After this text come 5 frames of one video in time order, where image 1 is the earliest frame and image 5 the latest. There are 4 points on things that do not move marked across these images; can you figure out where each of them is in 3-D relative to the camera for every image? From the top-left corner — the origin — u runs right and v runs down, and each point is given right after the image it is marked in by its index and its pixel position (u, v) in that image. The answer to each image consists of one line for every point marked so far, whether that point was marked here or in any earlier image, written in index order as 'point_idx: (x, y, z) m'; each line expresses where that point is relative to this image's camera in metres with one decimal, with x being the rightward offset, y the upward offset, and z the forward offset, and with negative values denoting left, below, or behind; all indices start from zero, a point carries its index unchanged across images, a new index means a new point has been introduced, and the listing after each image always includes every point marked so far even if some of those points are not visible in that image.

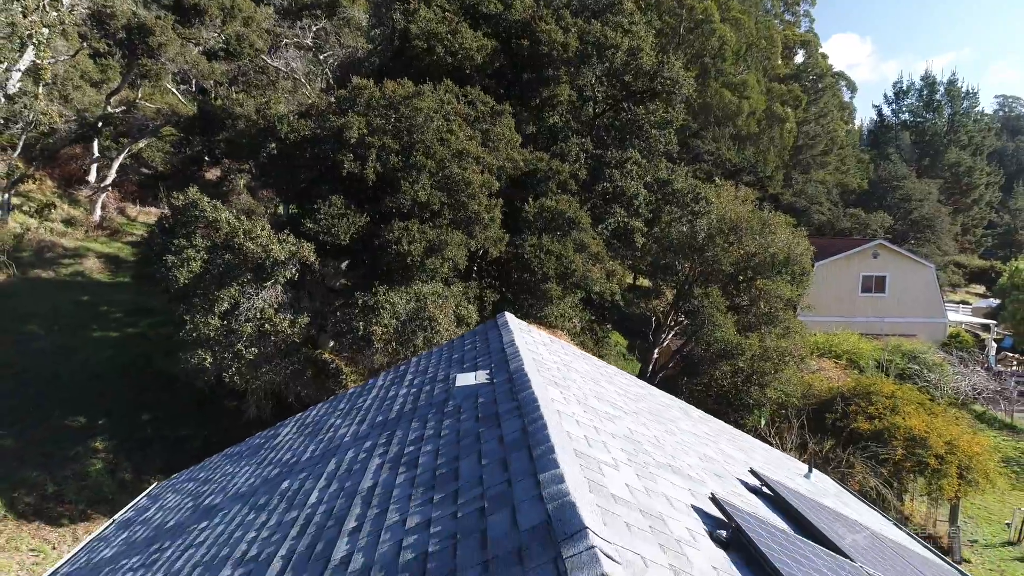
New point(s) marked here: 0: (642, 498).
0: (+0.7, -1.0, +2.7) m
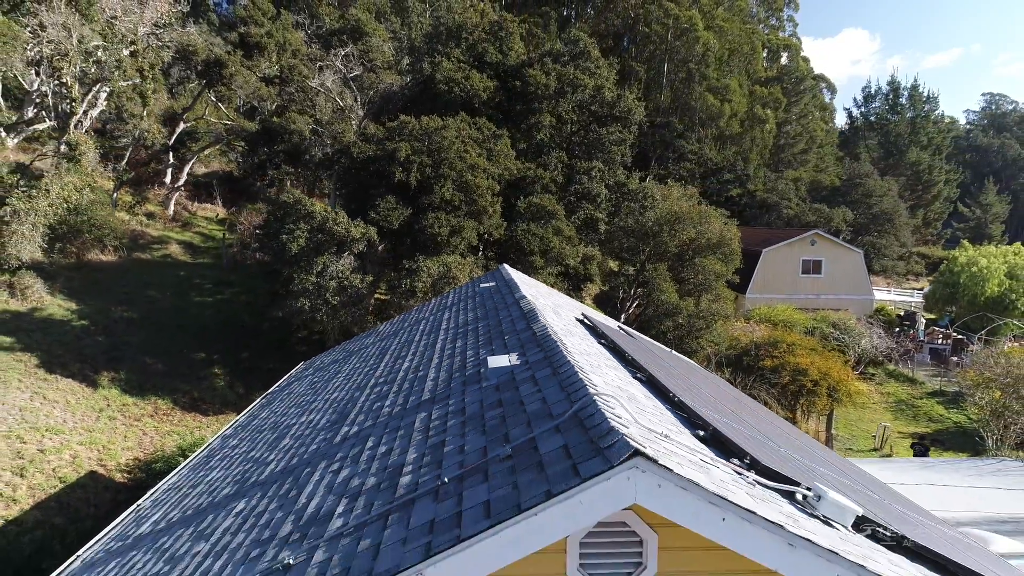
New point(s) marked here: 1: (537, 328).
0: (+0.6, -0.3, +7.6) m
1: (+0.3, -0.4, +5.4) m
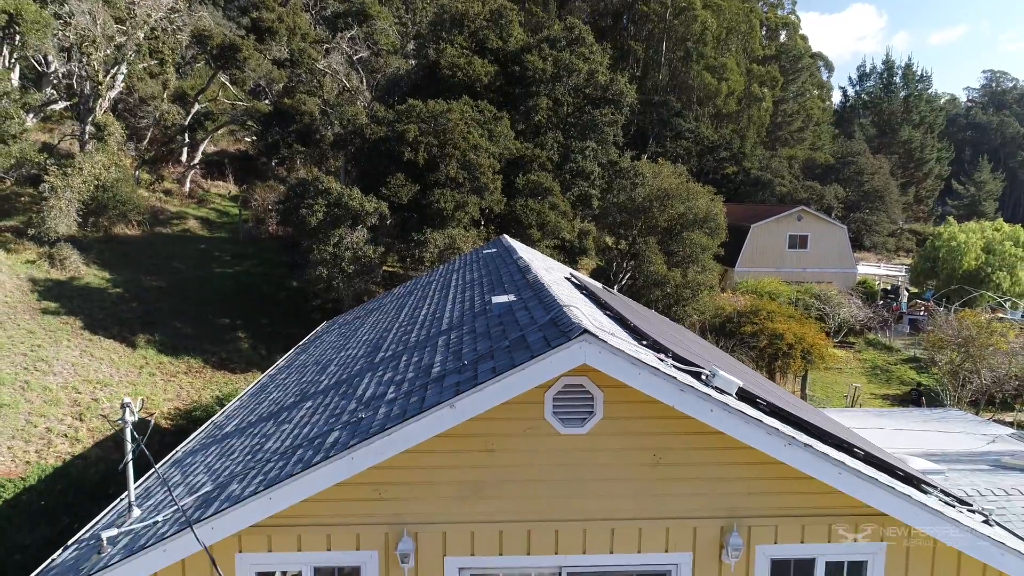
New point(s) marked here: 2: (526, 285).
0: (+0.6, +0.3, +9.0) m
1: (+0.2, +0.1, +6.8) m
2: (+0.2, 0.0, +6.5) m
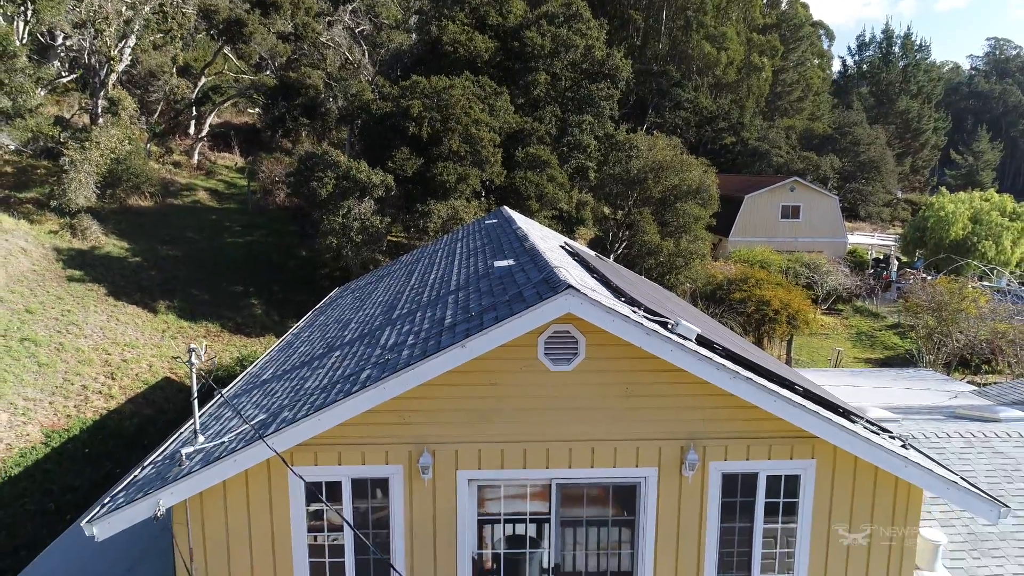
0: (+0.6, +0.9, +9.8) m
1: (+0.2, +0.6, +7.7) m
2: (+0.2, +0.5, +7.4) m
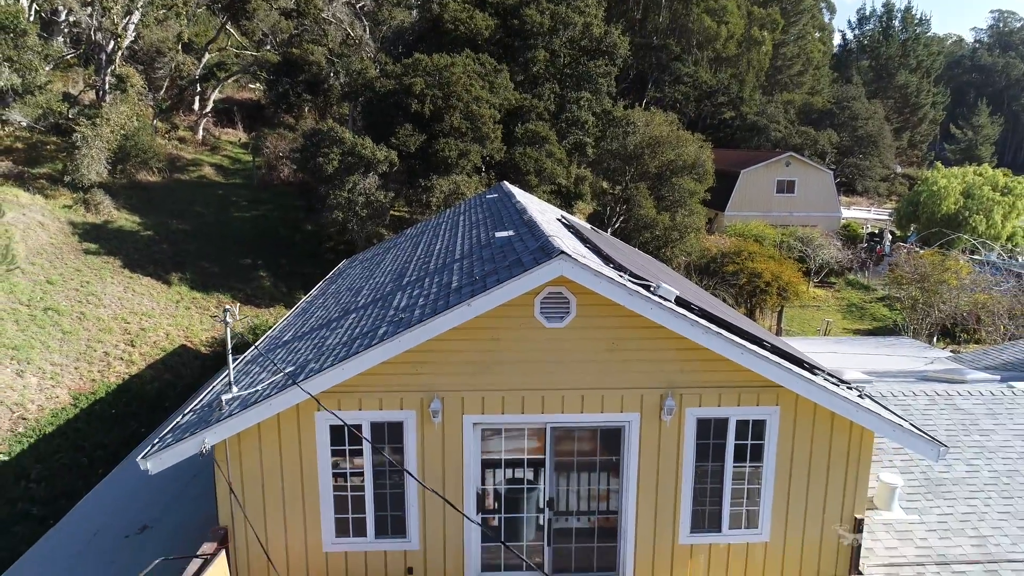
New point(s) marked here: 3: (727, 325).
0: (+0.5, +1.5, +10.5) m
1: (+0.2, +1.1, +8.3) m
2: (+0.2, +1.0, +8.0) m
3: (+2.5, -0.4, +6.2) m
